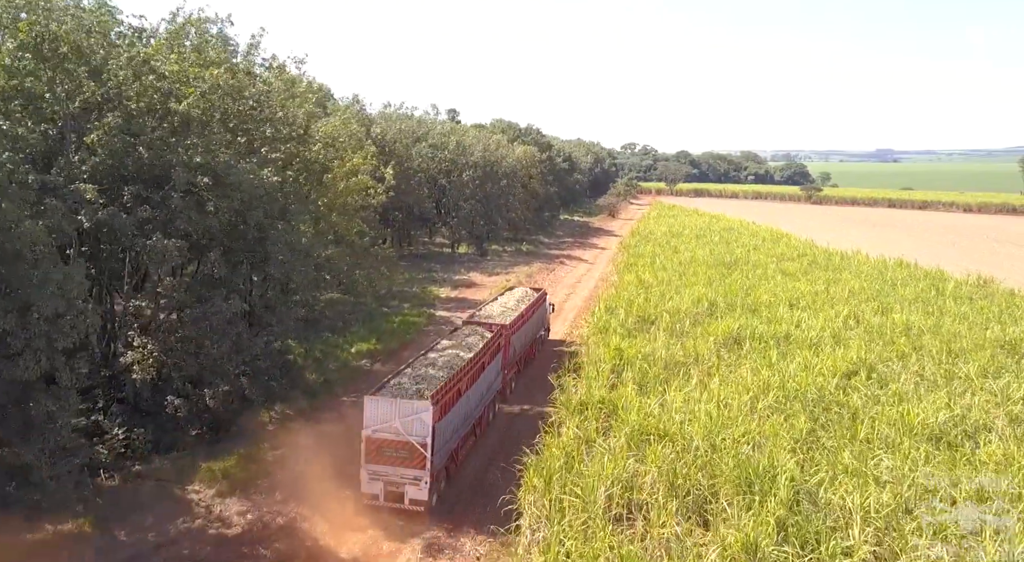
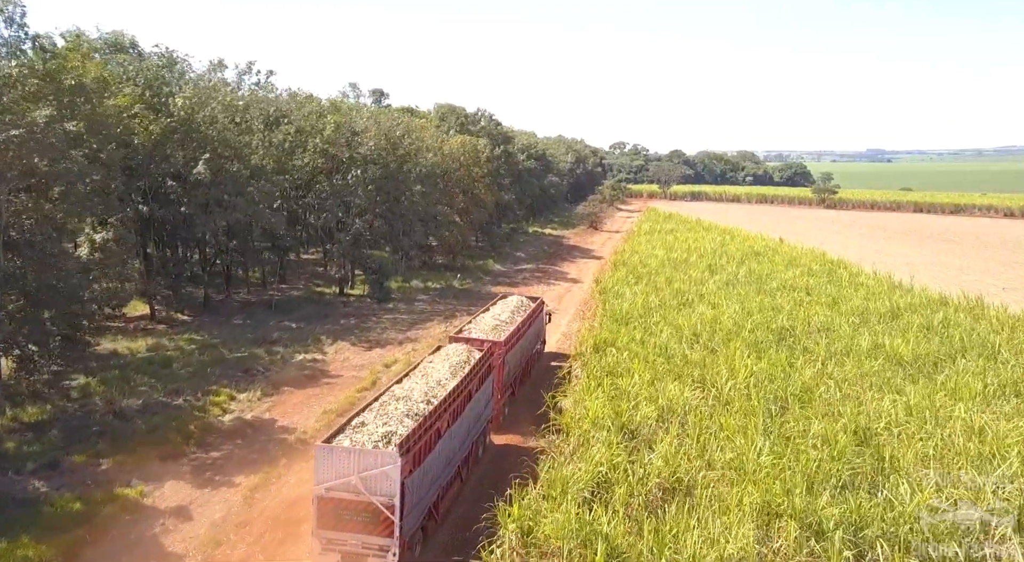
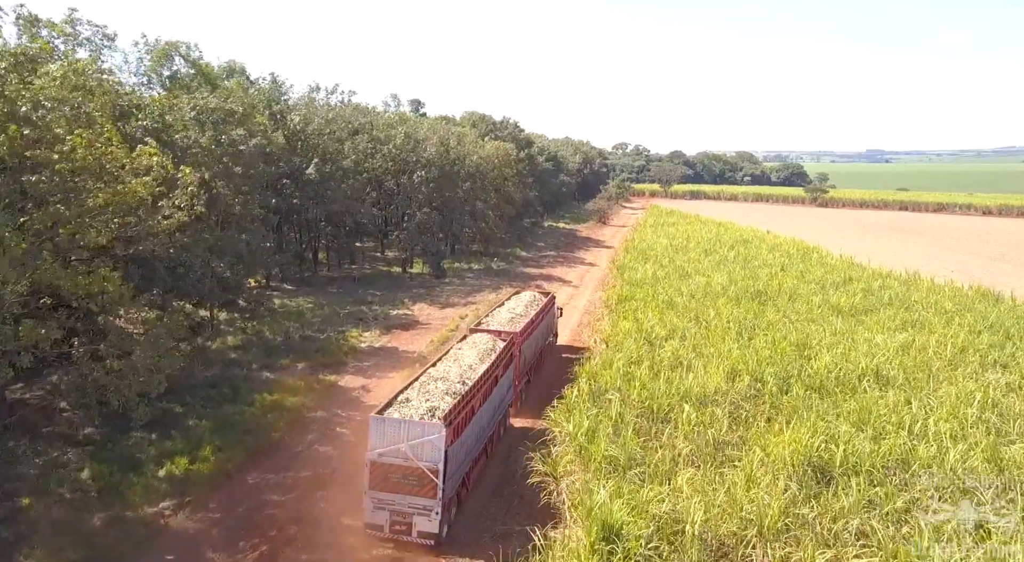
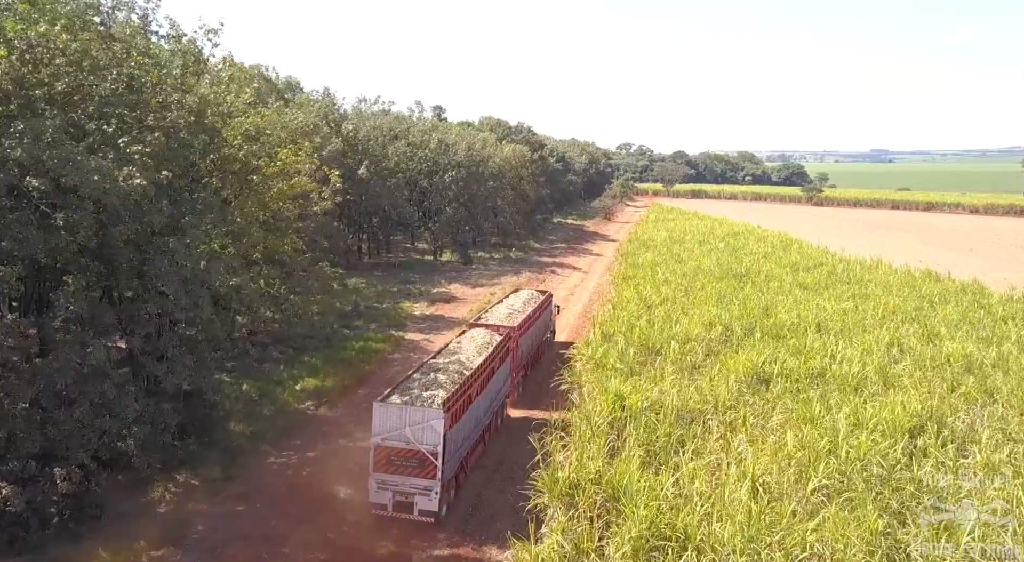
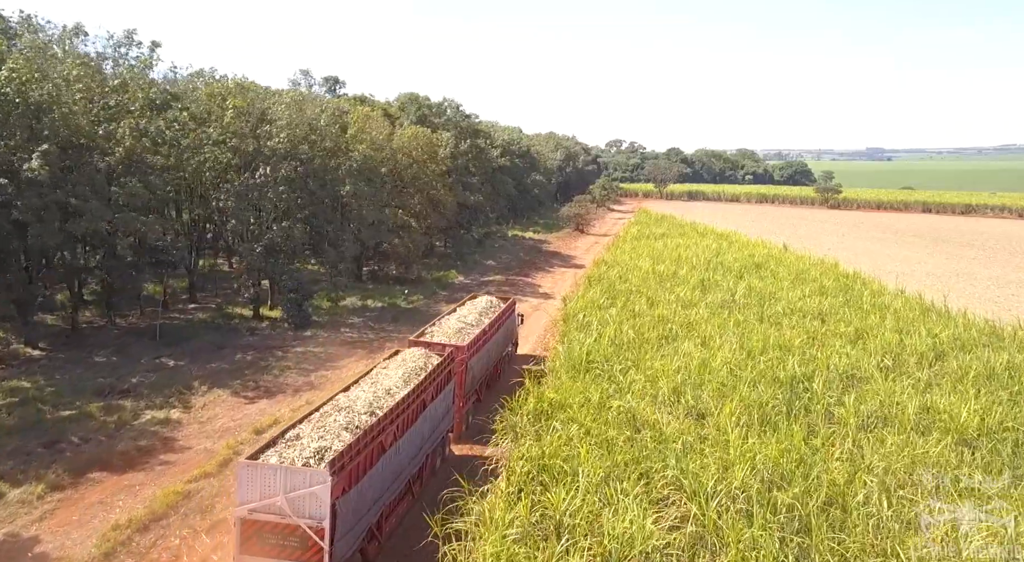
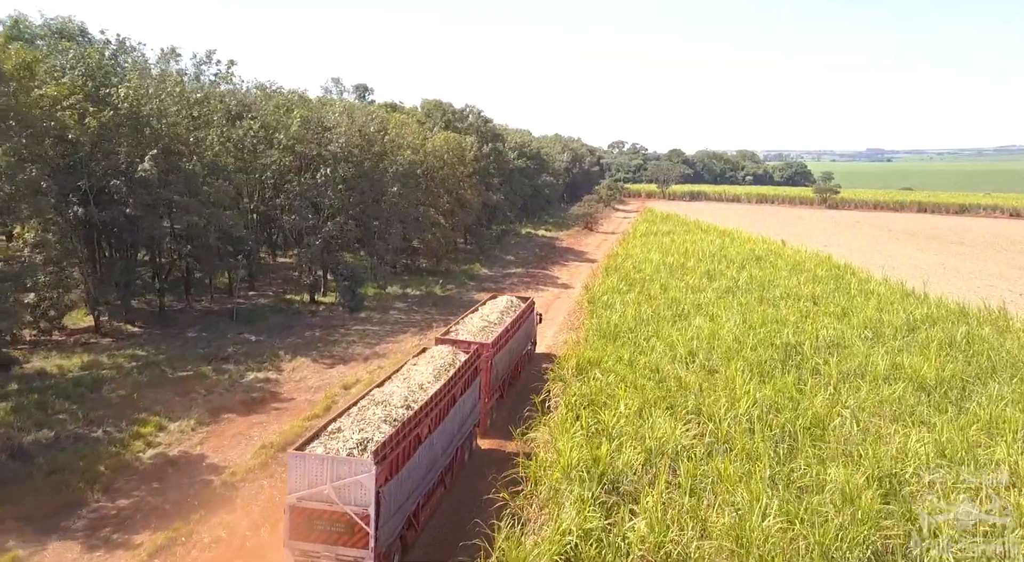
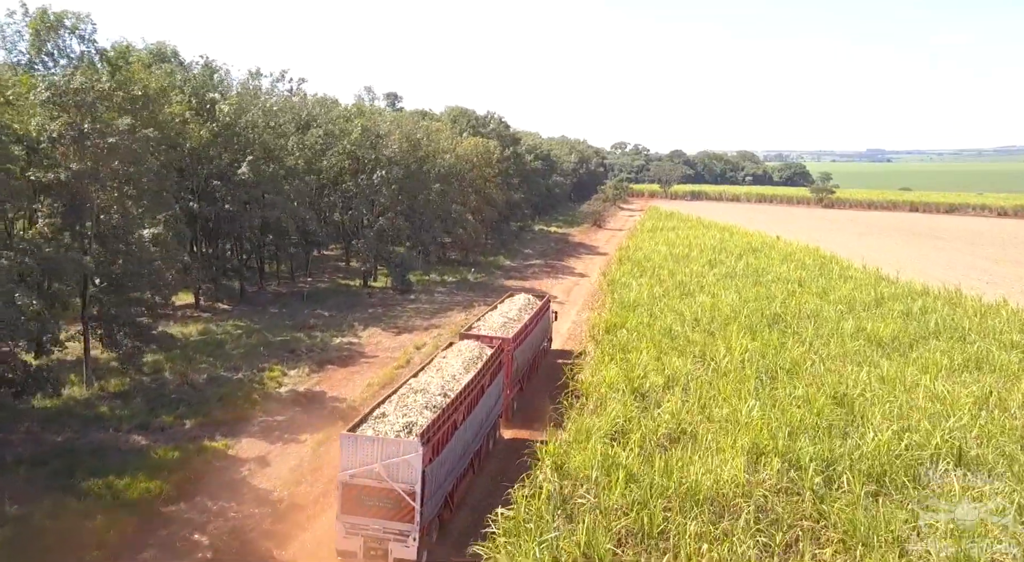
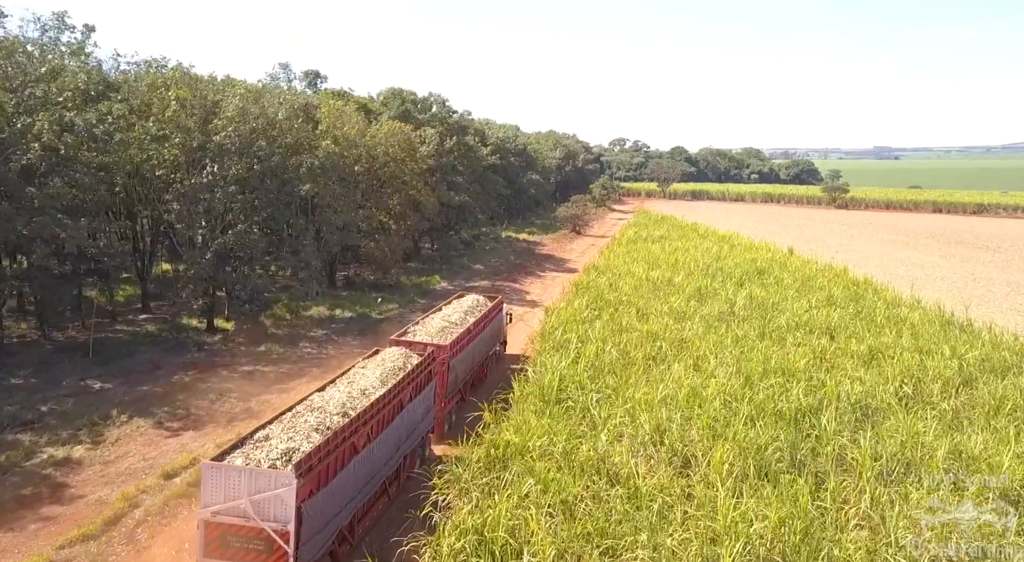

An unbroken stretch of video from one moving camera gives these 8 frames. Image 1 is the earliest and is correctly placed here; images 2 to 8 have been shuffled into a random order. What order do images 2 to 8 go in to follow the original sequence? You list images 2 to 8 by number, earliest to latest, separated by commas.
4, 3, 7, 2, 6, 5, 8
